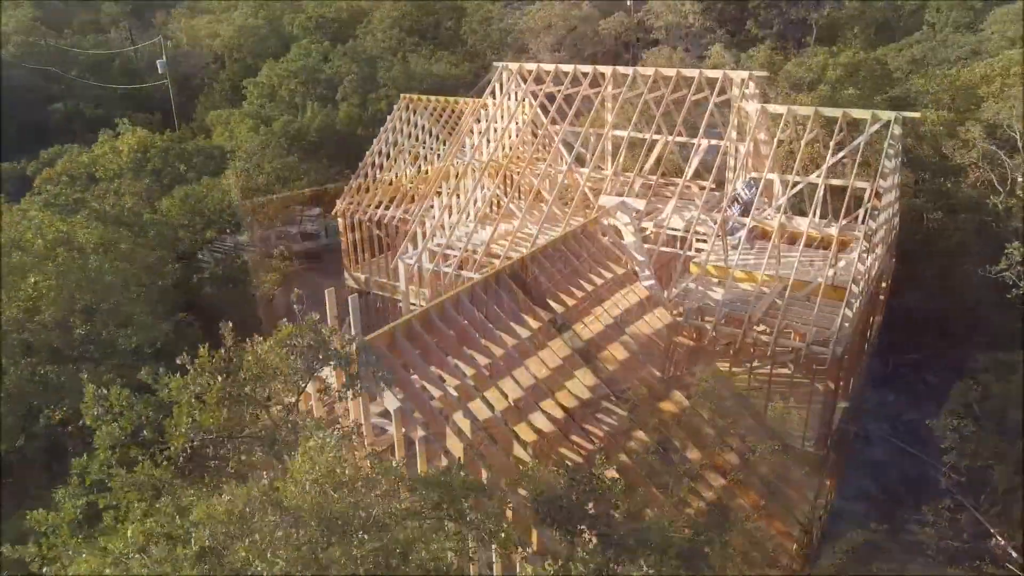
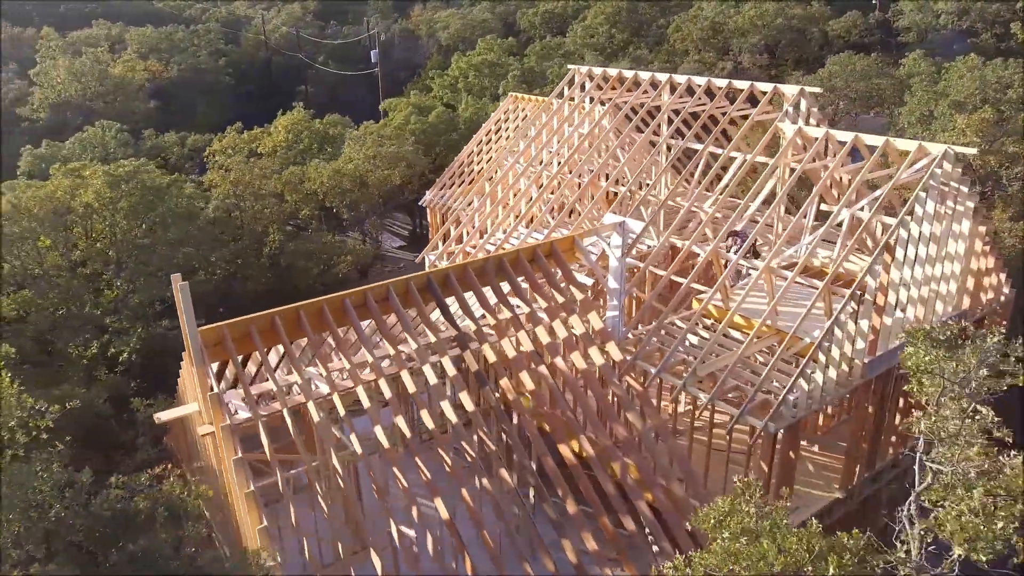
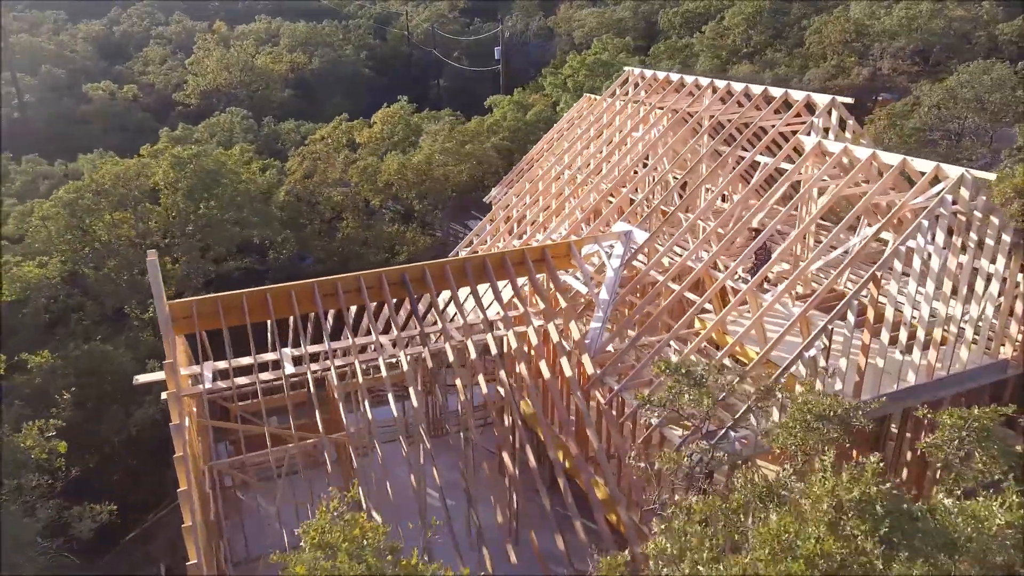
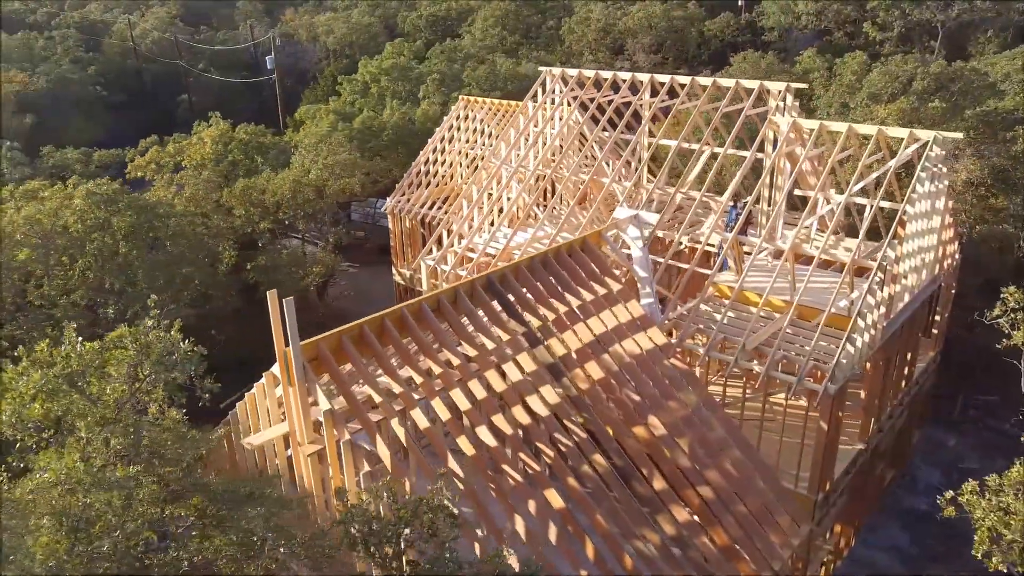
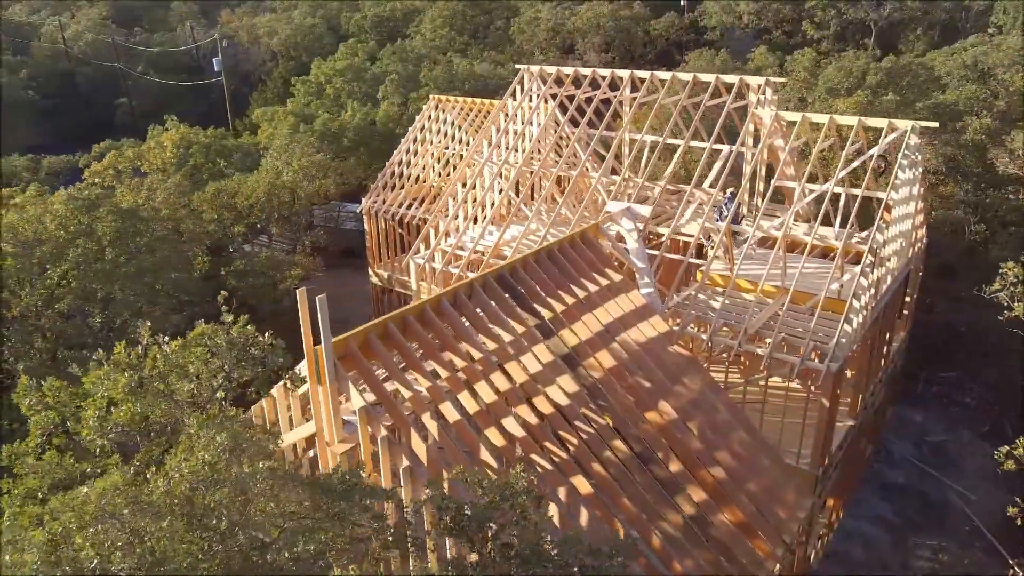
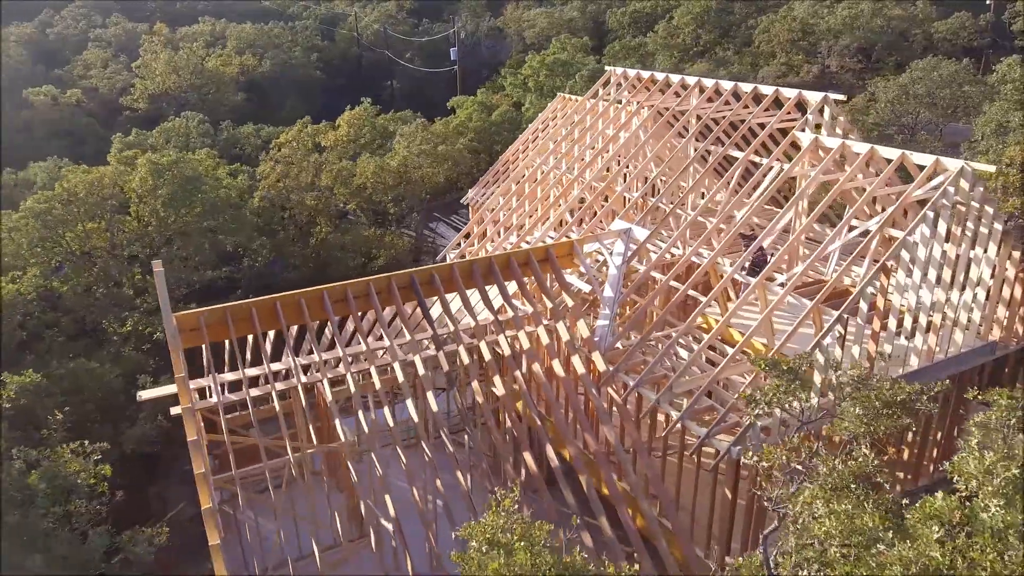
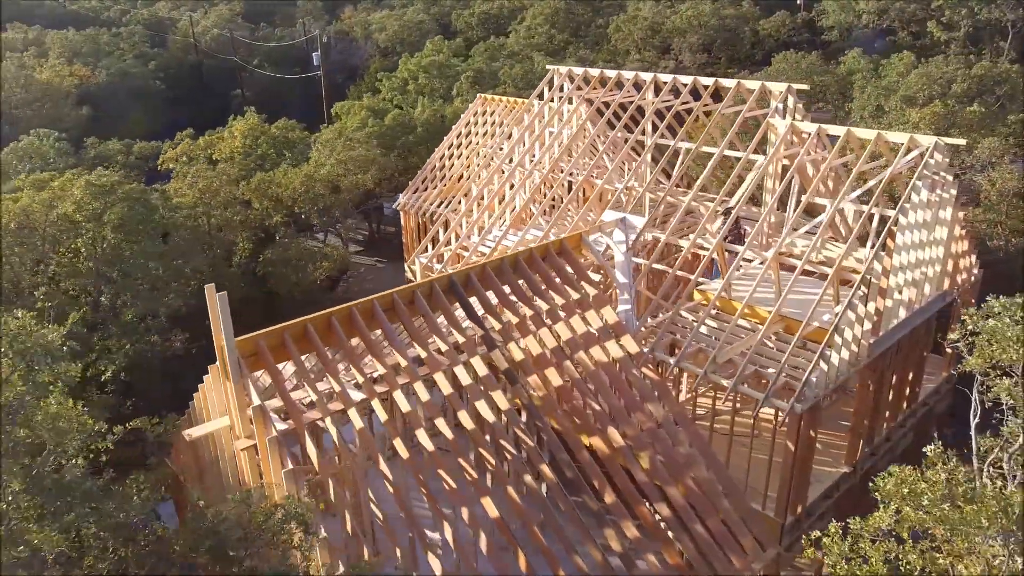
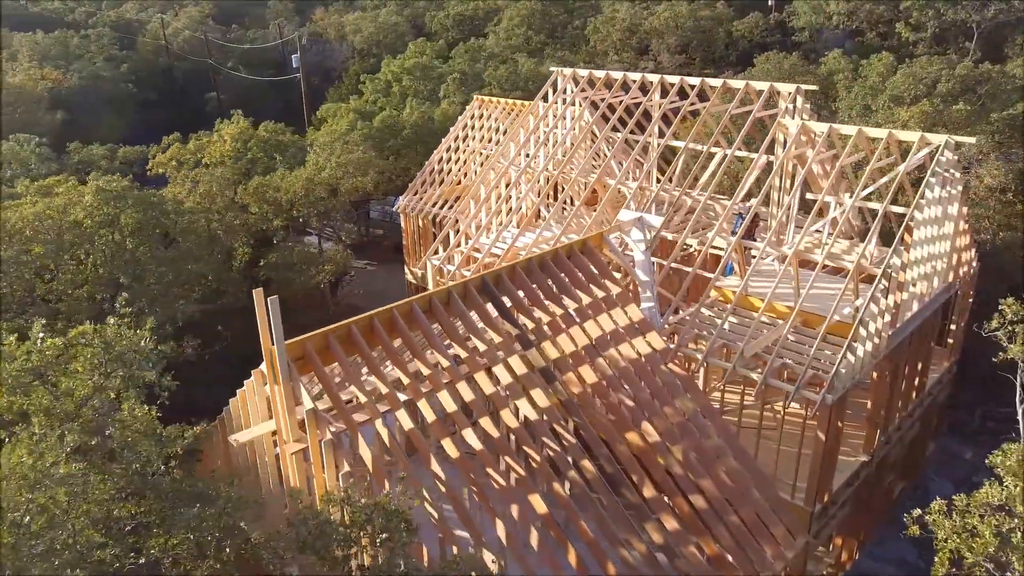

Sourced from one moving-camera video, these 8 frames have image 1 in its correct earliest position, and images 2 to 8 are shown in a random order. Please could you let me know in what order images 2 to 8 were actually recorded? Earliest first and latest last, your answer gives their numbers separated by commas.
5, 4, 8, 7, 2, 6, 3
